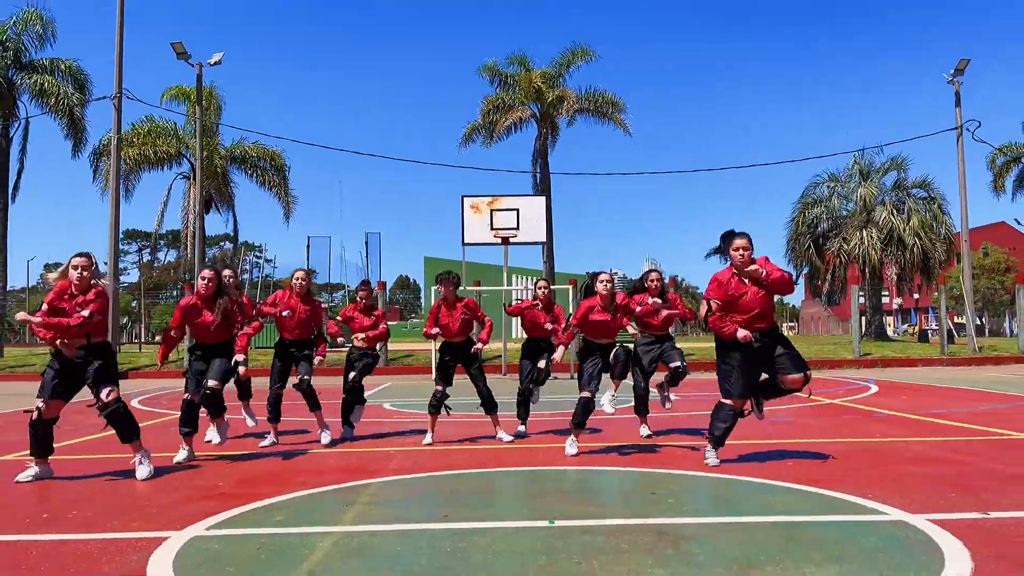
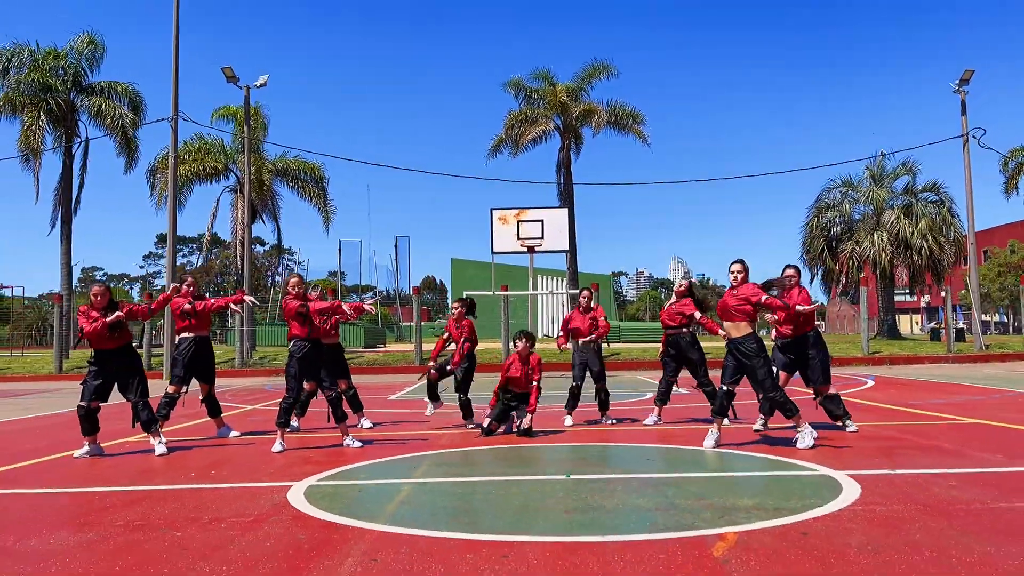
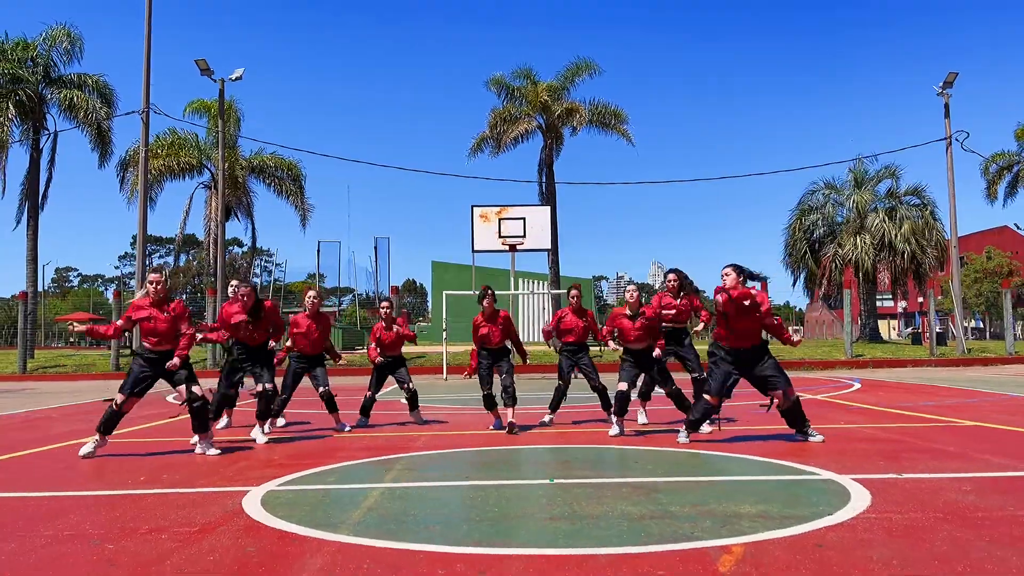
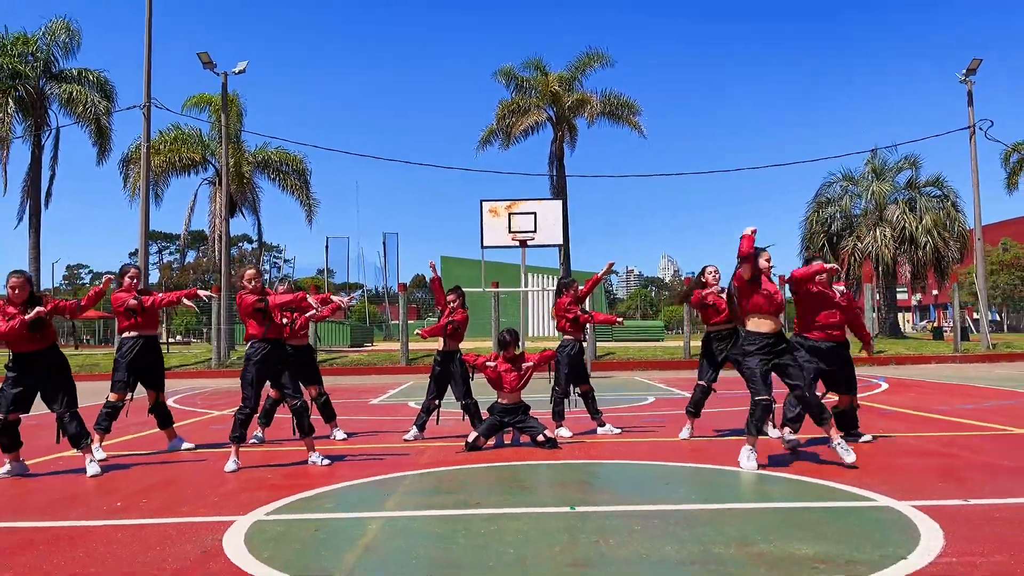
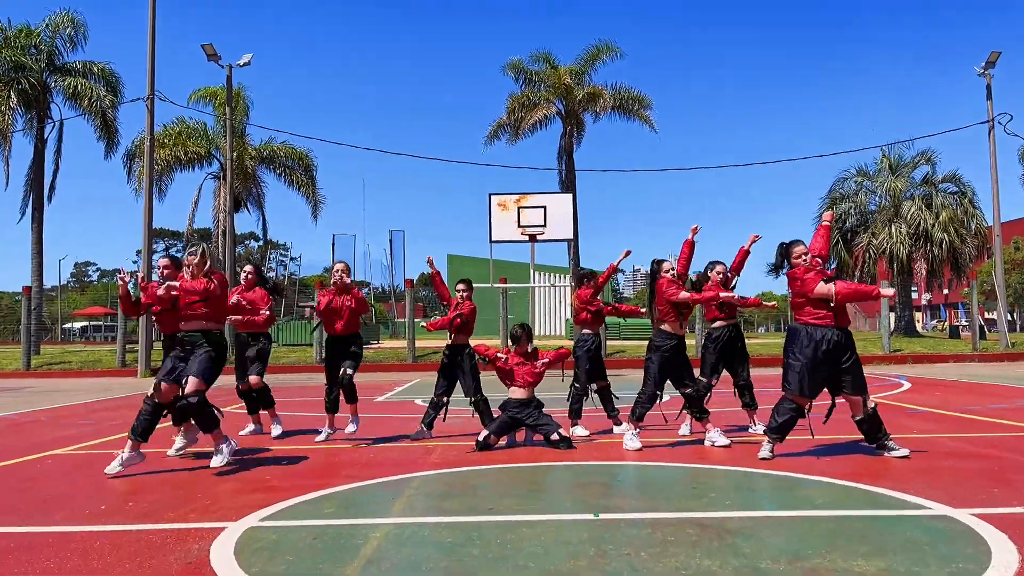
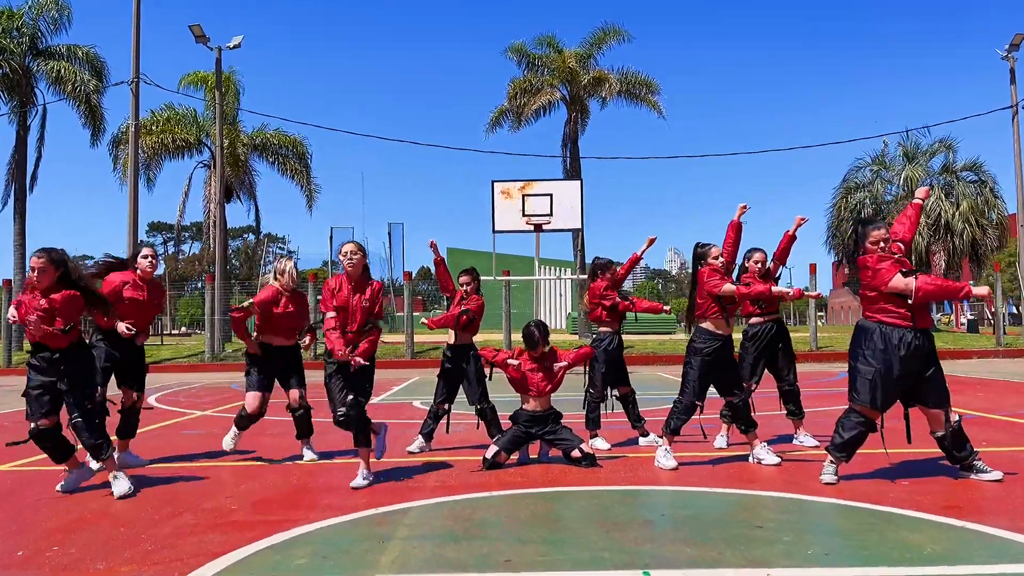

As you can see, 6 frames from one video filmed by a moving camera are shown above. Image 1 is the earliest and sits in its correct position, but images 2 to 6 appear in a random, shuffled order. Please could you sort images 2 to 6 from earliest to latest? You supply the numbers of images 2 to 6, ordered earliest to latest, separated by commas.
3, 5, 6, 4, 2
